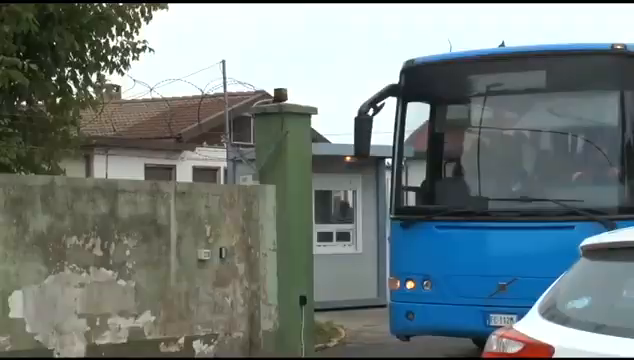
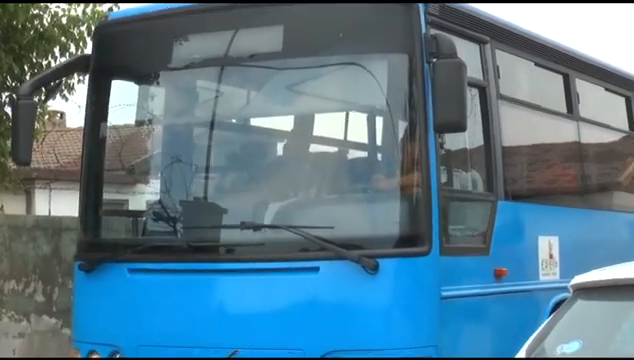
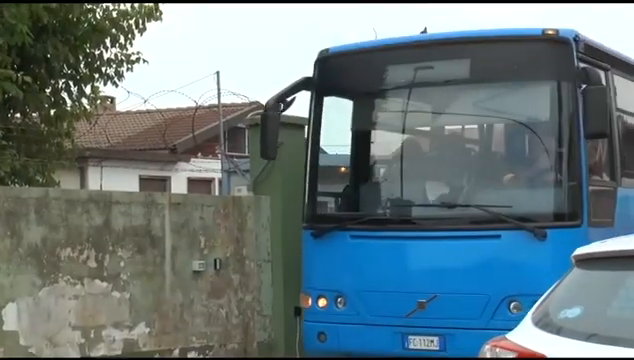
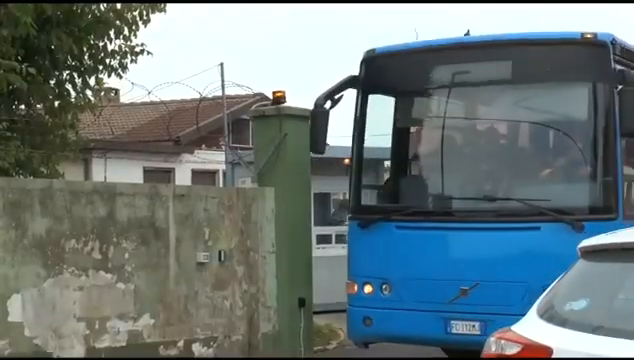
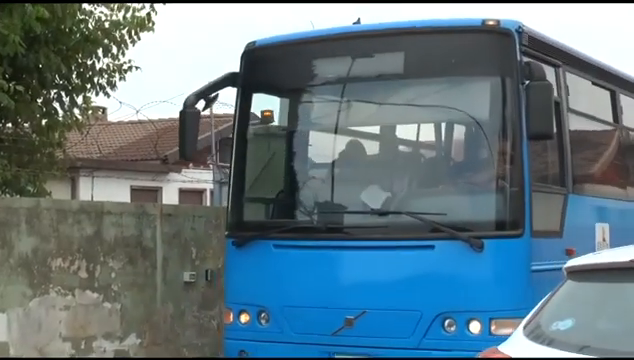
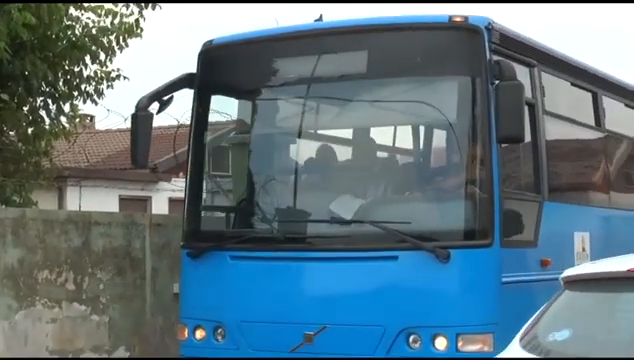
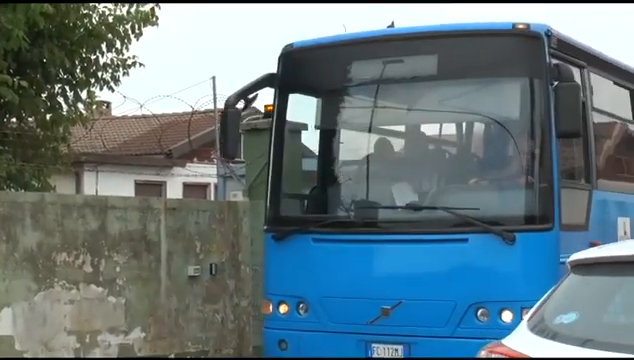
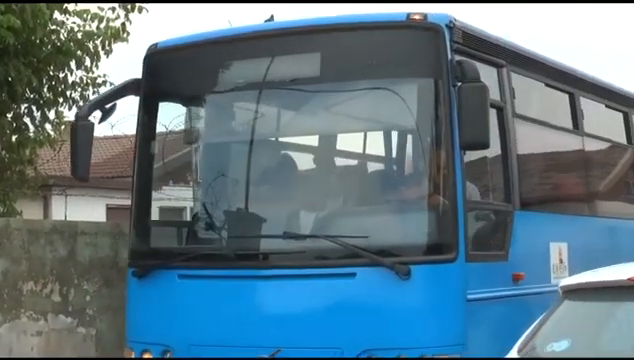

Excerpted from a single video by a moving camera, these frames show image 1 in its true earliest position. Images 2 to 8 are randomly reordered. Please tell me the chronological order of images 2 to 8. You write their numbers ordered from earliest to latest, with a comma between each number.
4, 3, 7, 5, 6, 8, 2
